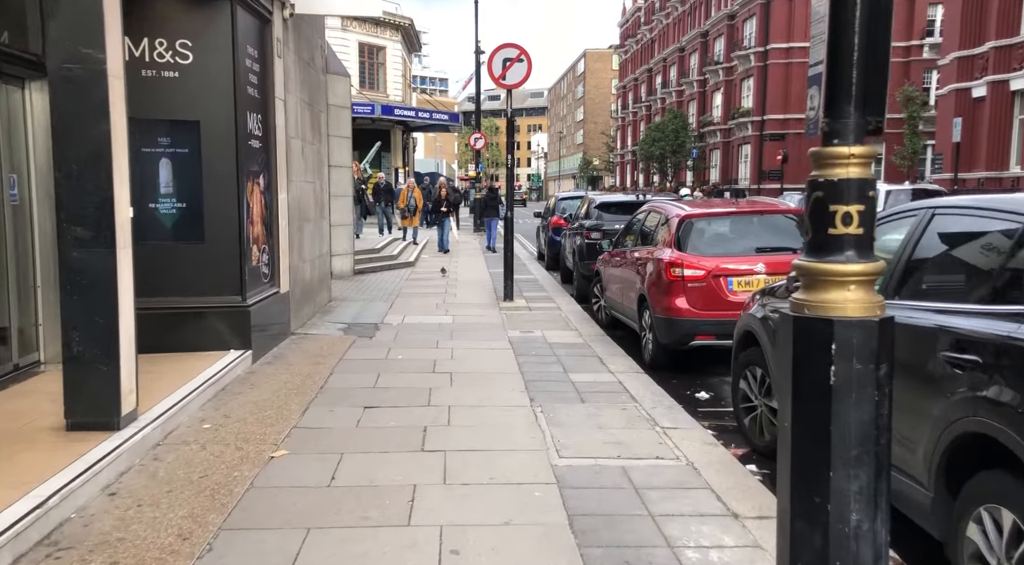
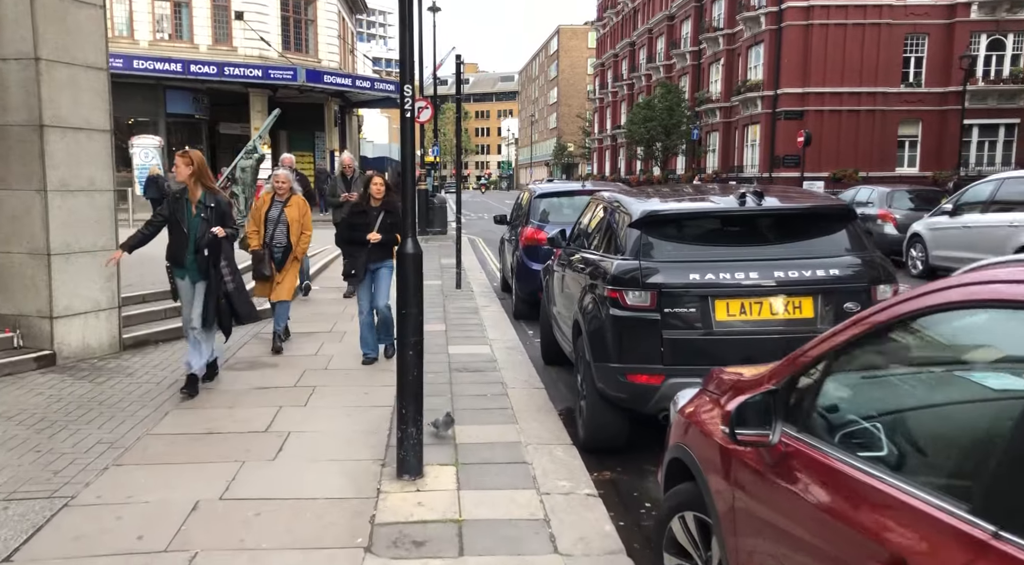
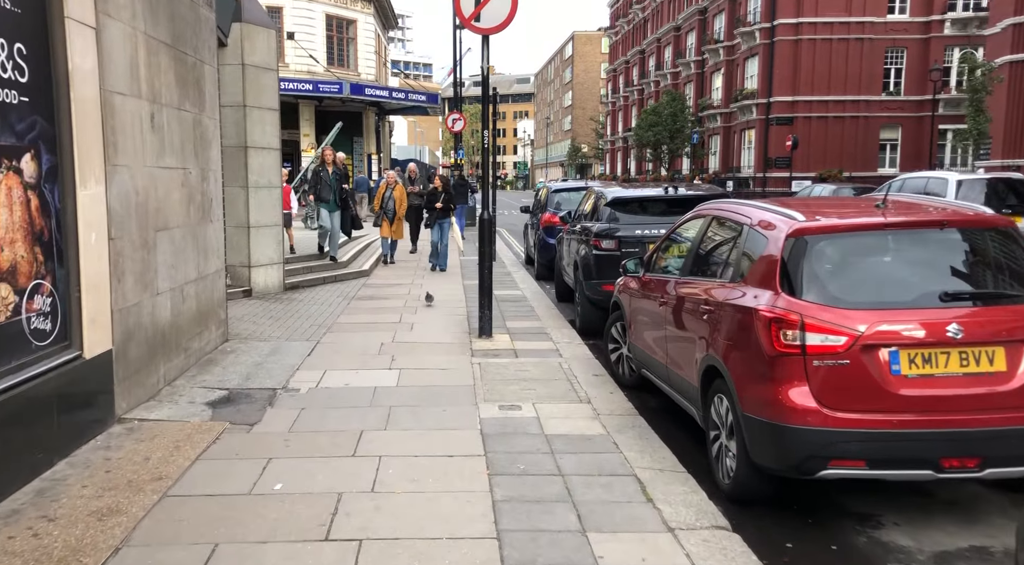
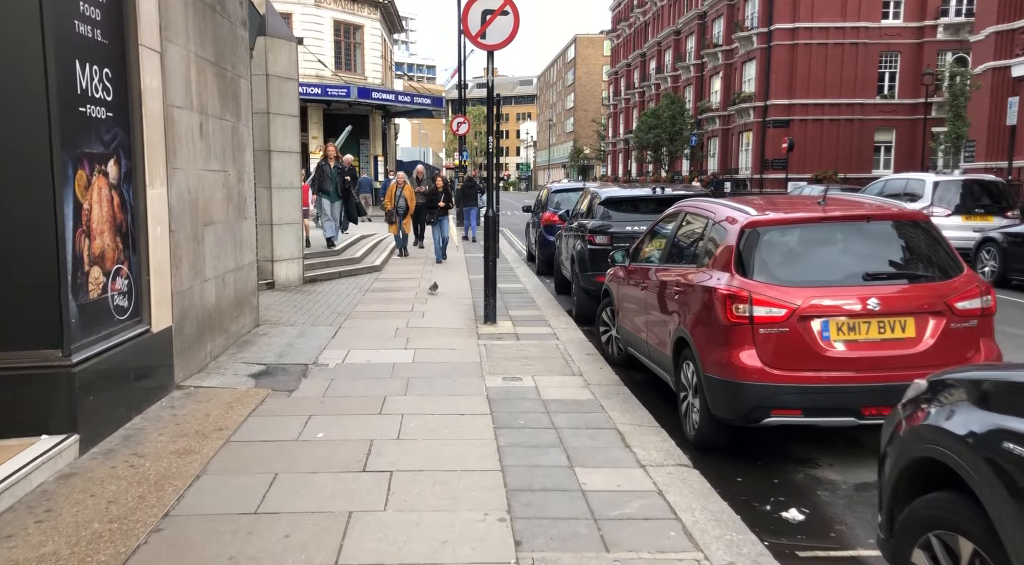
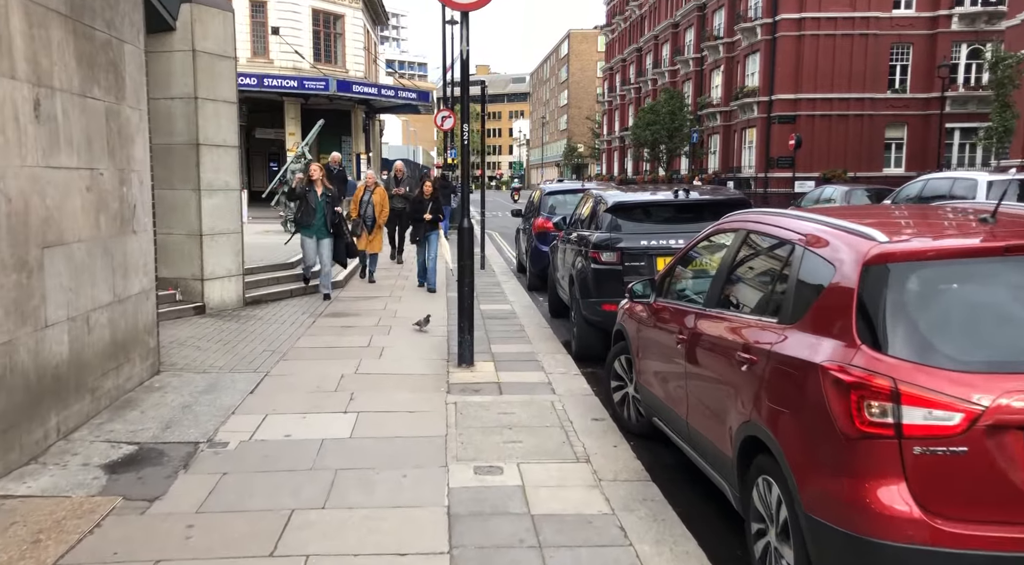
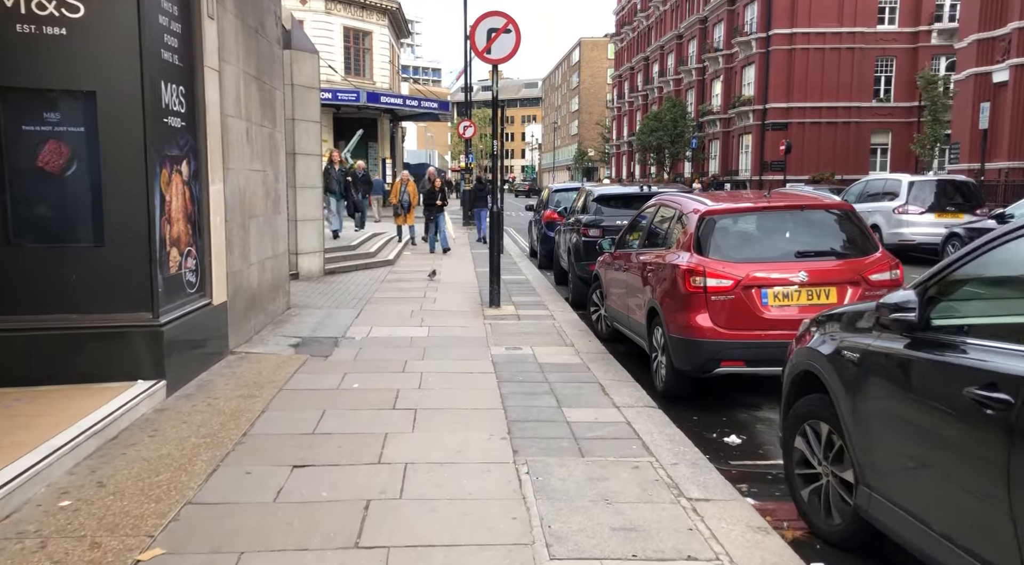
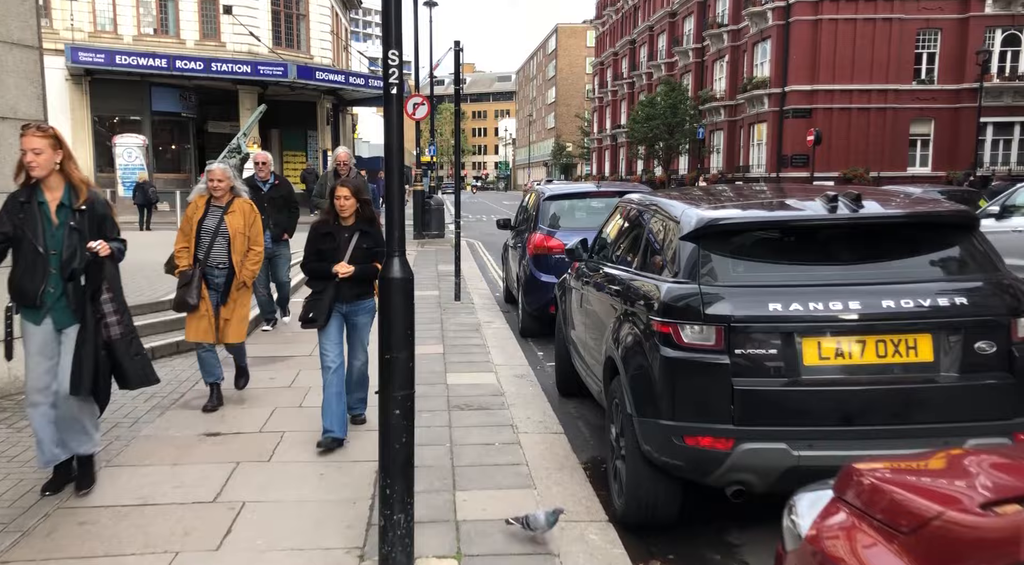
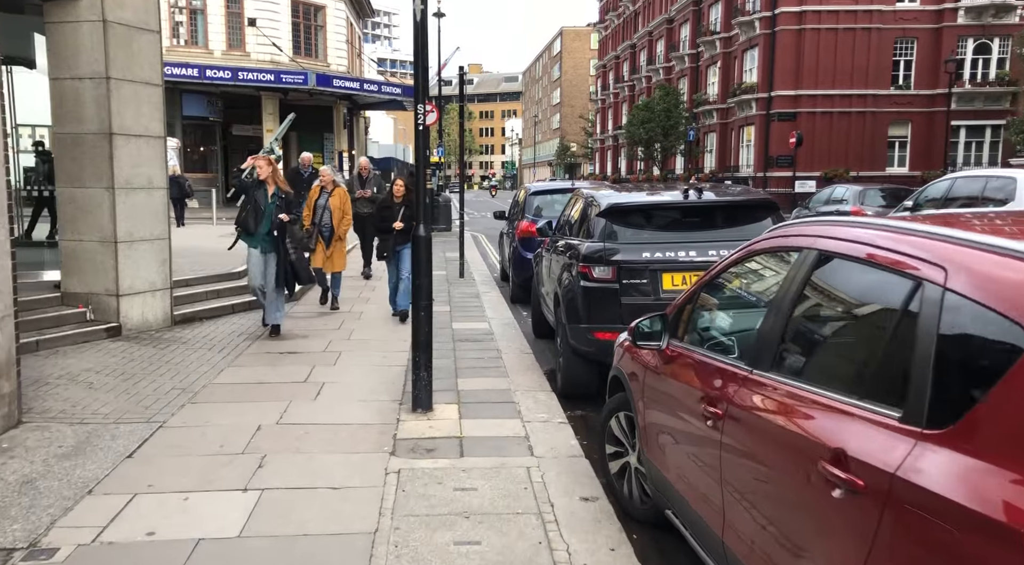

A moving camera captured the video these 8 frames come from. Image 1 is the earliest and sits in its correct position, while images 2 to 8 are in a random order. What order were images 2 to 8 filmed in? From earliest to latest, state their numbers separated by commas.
6, 4, 3, 5, 8, 2, 7
